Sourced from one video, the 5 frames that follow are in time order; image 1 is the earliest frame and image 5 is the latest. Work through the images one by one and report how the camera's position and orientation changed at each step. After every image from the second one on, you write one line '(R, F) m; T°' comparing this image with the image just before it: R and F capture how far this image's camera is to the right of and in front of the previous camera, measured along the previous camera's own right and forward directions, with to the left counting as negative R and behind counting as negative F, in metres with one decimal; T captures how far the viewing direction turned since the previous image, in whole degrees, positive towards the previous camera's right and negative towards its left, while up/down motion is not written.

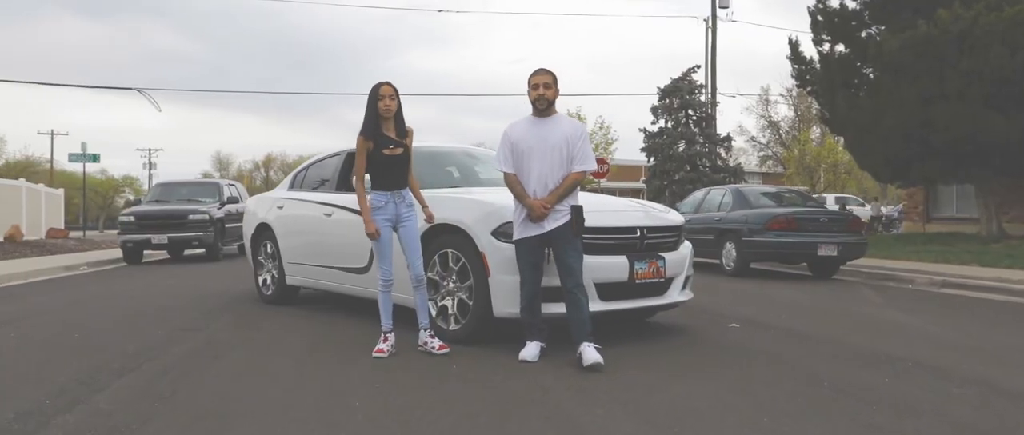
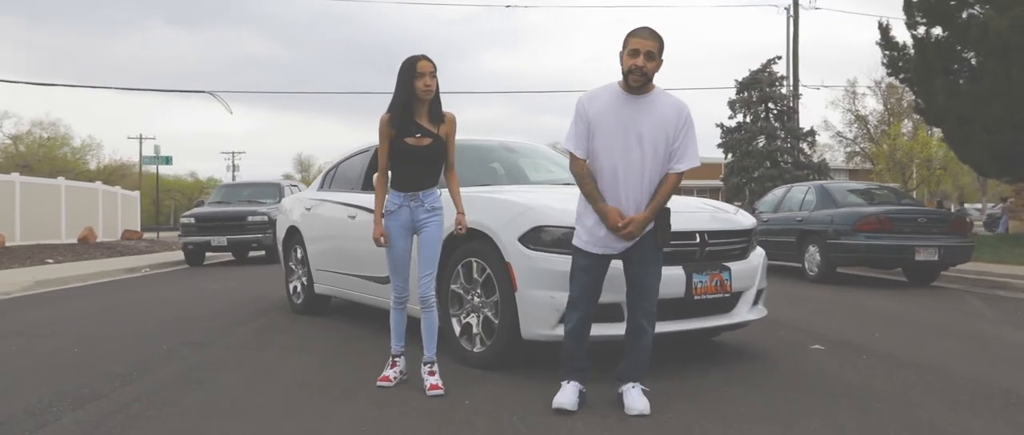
(+0.3, +0.9) m; -6°
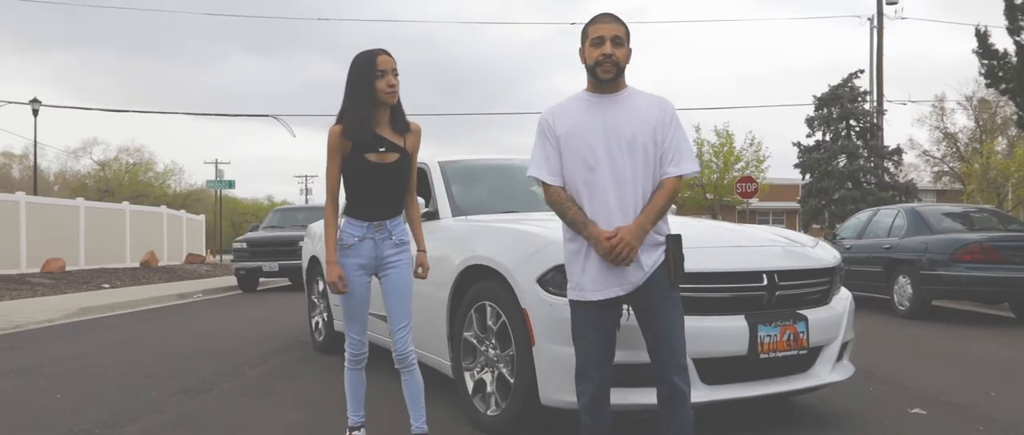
(+0.2, +0.9) m; -5°
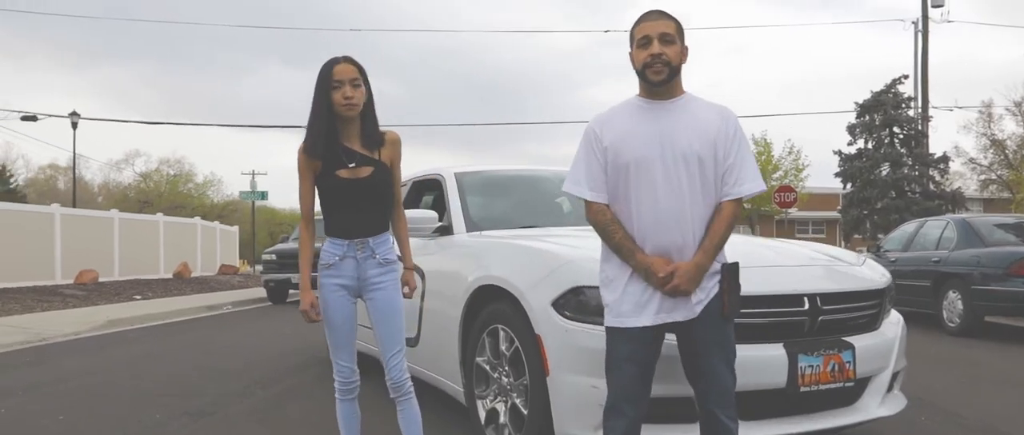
(+0.1, +0.3) m; -3°
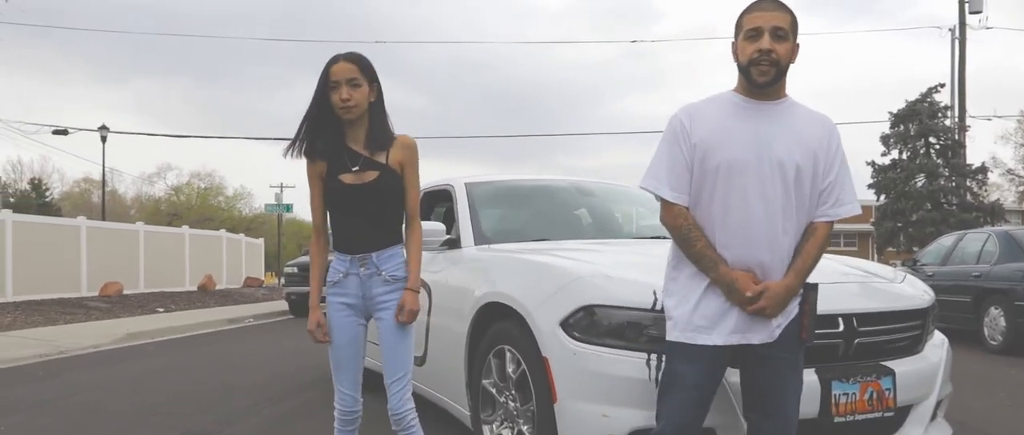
(+0.1, +0.3) m; -2°
